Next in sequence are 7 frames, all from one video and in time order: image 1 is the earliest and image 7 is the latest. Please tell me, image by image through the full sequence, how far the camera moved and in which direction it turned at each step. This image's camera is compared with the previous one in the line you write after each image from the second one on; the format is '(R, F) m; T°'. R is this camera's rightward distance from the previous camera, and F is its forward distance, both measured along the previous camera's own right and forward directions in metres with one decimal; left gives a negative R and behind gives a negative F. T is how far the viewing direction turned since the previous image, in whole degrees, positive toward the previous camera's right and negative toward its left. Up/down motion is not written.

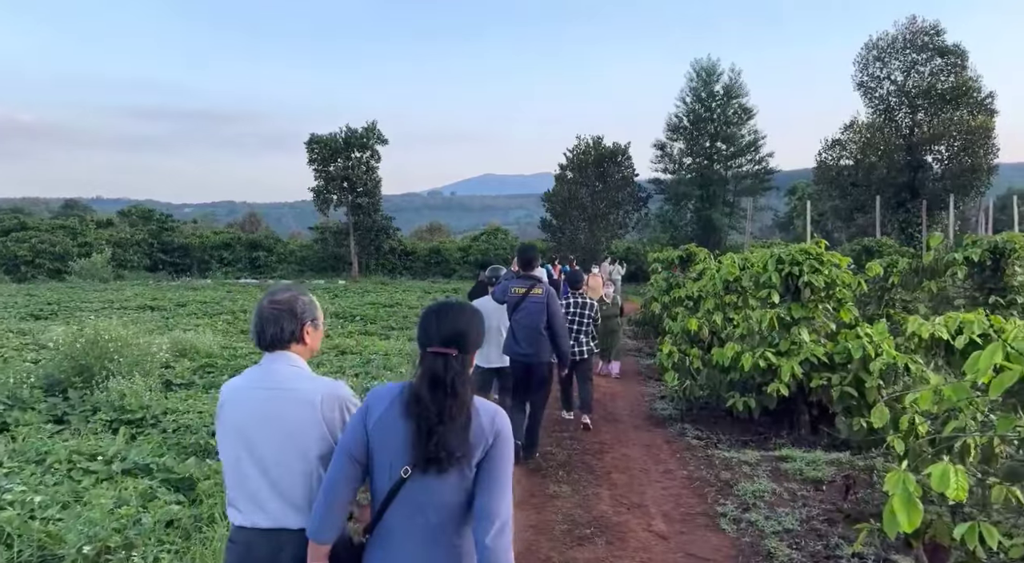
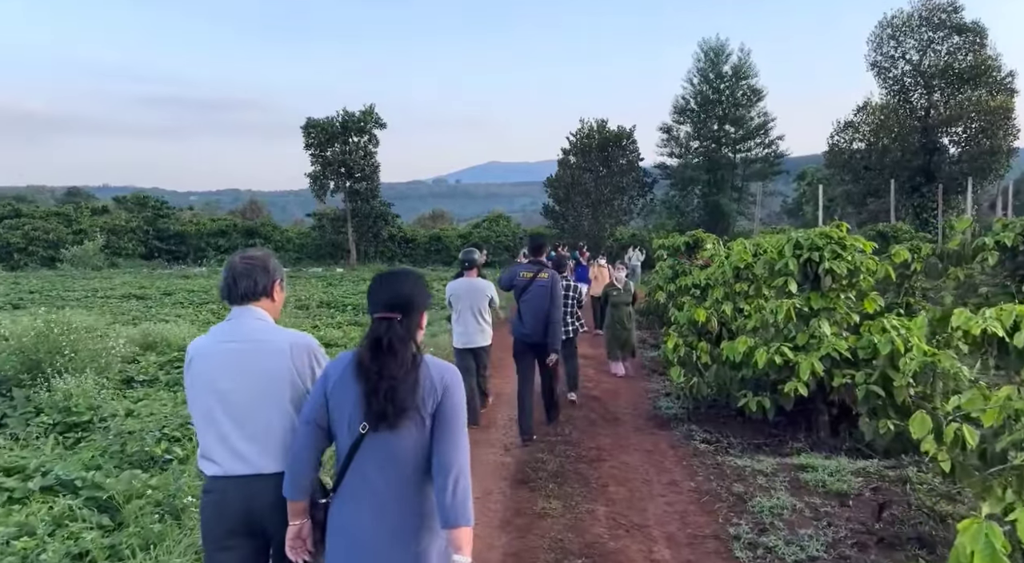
(+0.2, +0.7) m; 0°
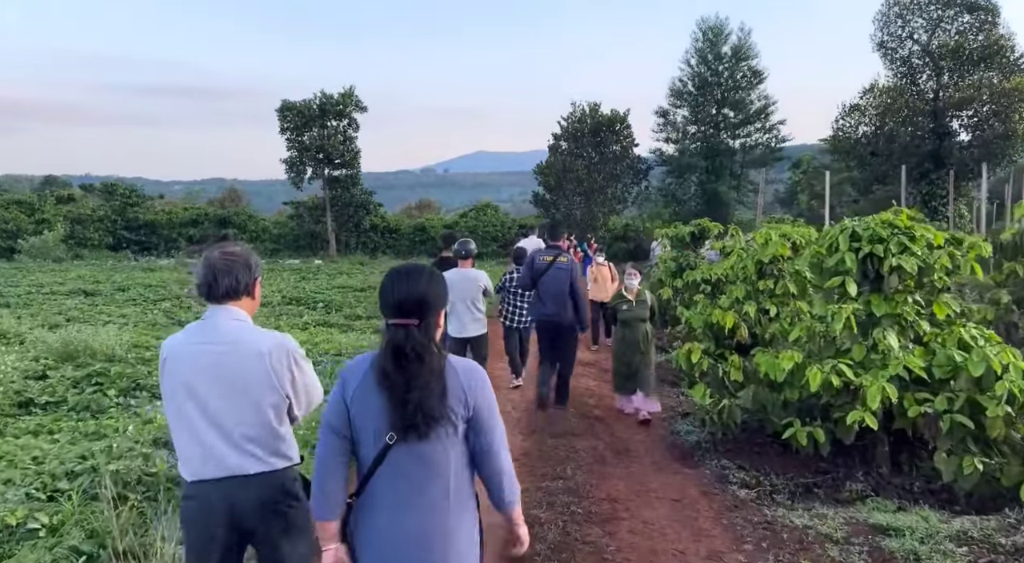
(0.0, +1.3) m; +1°
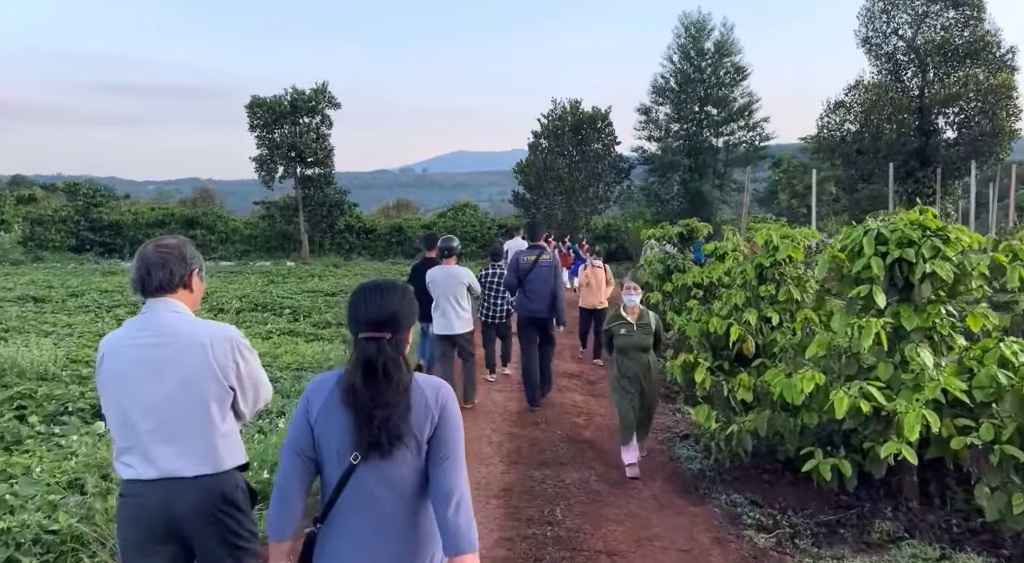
(0.0, +0.7) m; +2°
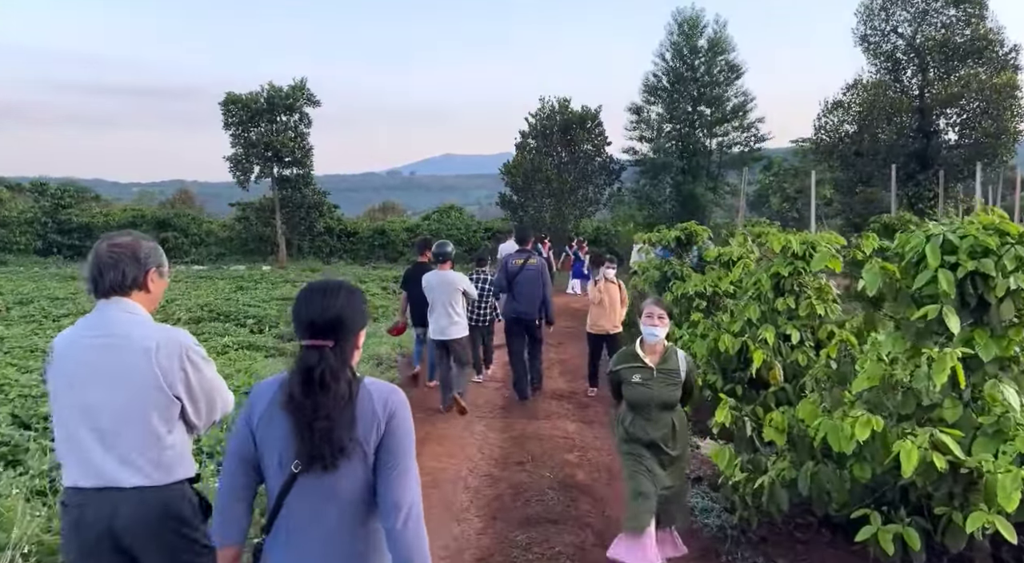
(+0.1, +1.0) m; +1°
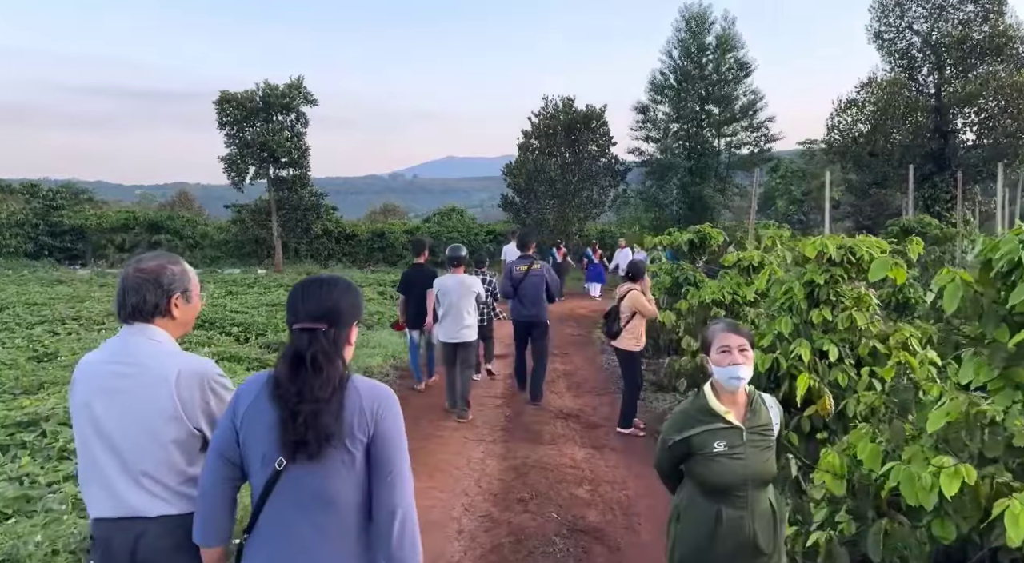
(0.0, +0.7) m; 0°
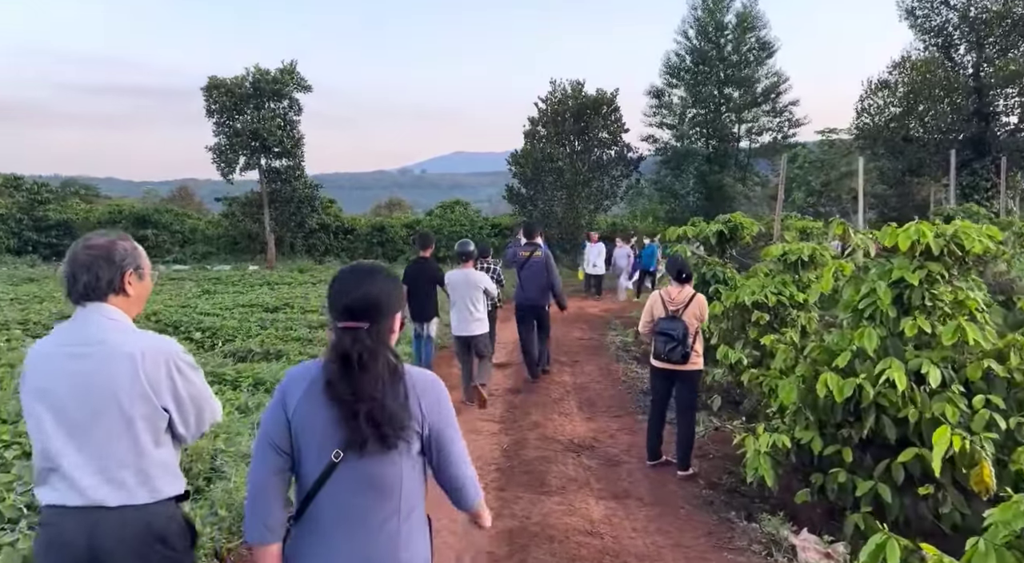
(+0.1, +1.4) m; -1°
